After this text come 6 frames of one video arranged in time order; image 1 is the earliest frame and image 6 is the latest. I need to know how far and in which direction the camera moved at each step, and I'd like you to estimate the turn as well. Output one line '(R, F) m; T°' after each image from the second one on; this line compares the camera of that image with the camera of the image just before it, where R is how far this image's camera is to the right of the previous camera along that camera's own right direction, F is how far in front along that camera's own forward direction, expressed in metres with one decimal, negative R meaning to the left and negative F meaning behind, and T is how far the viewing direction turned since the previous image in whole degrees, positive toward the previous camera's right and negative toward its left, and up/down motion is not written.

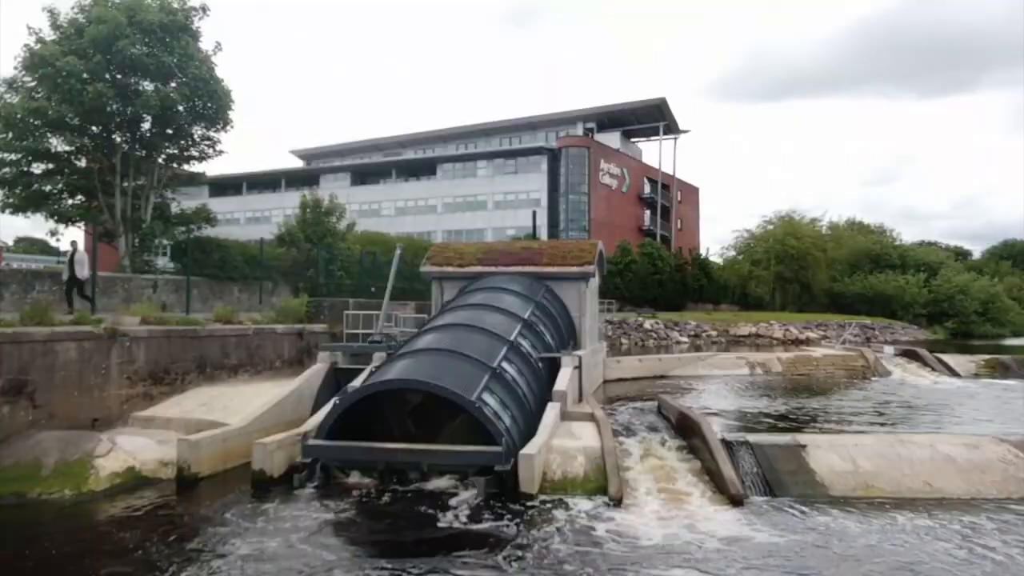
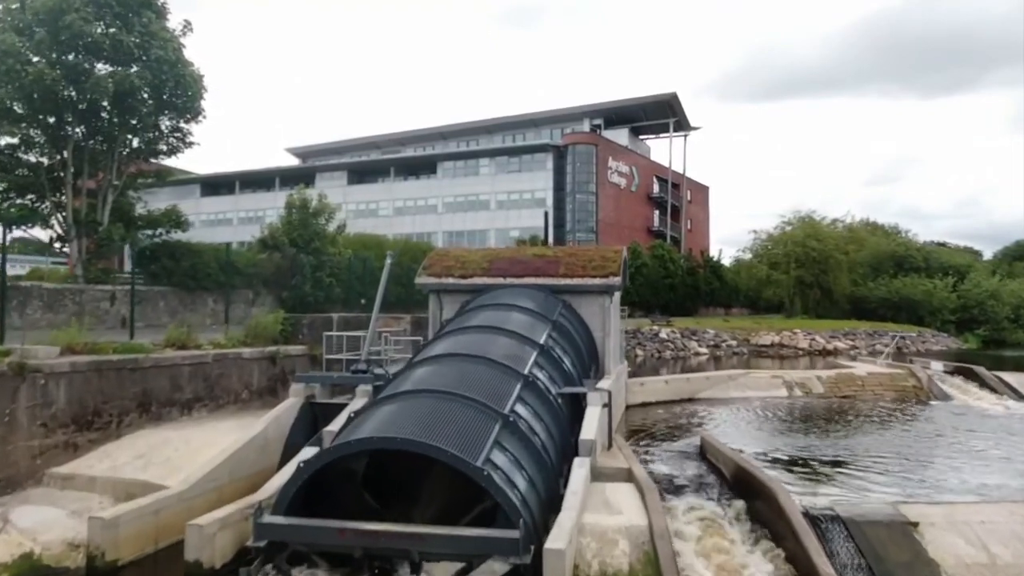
(-0.1, +2.9) m; 0°
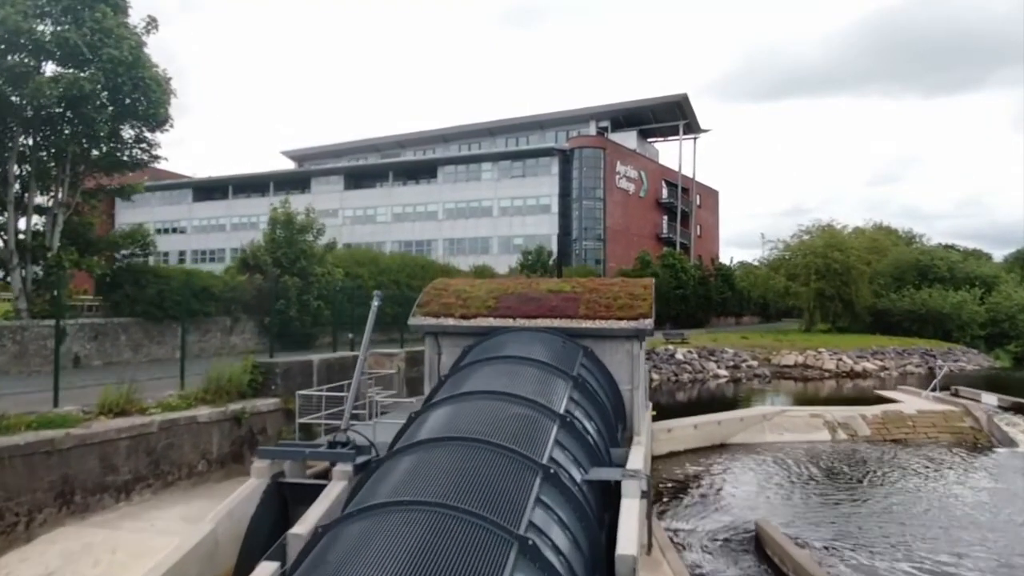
(-0.1, +2.6) m; 0°
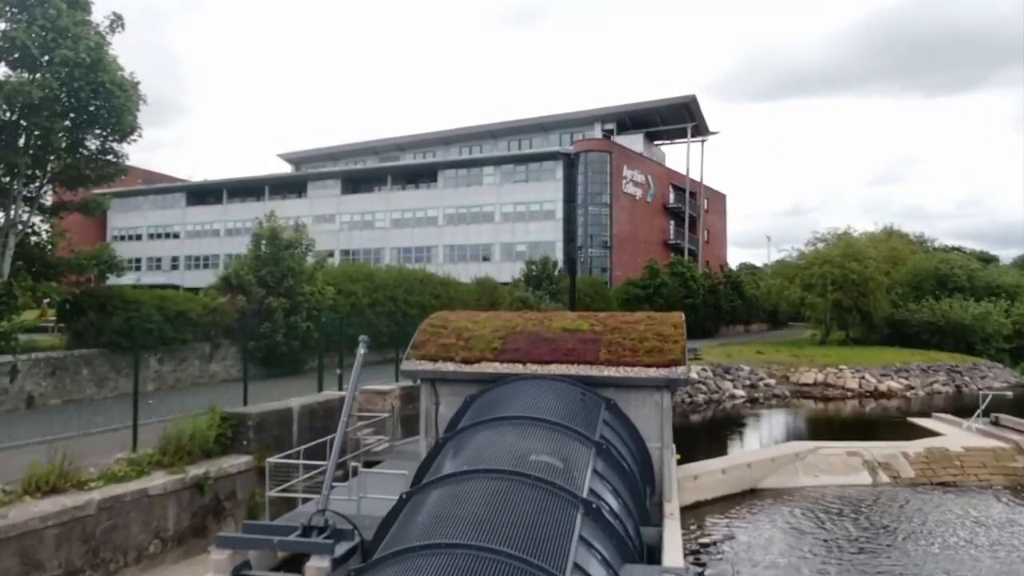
(-0.1, +2.0) m; 0°
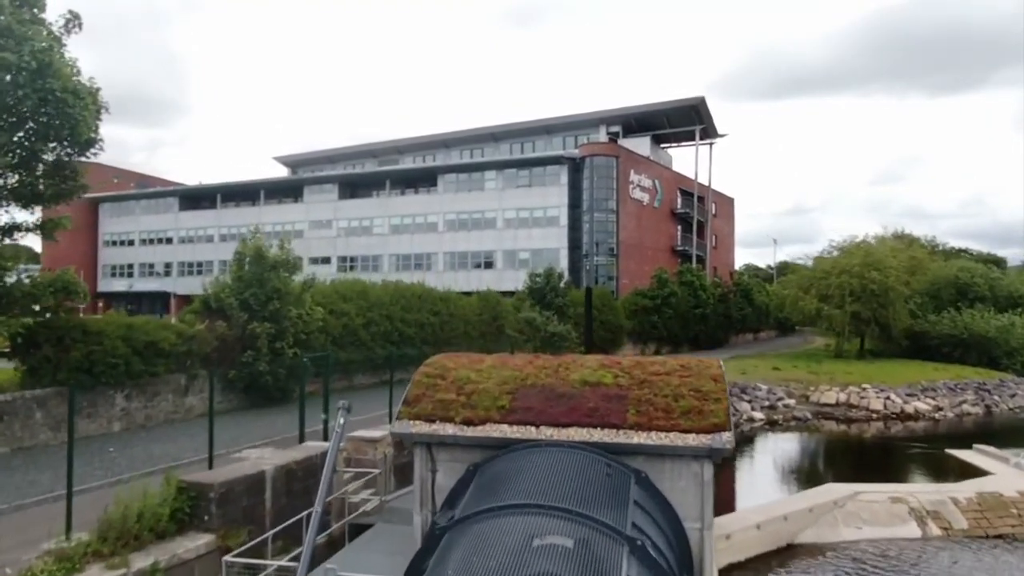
(-0.1, +1.9) m; 0°
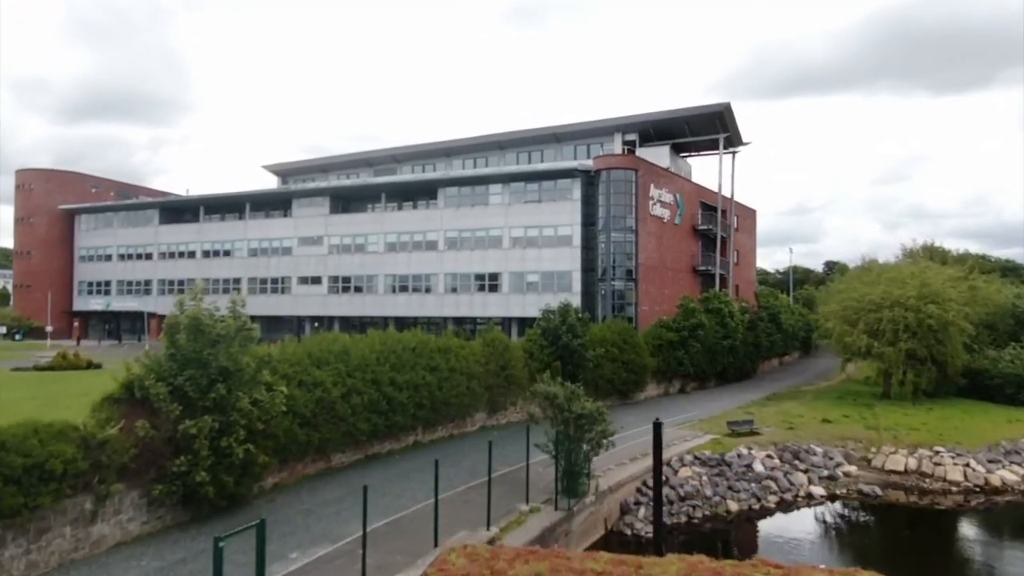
(-0.2, +5.0) m; 0°
